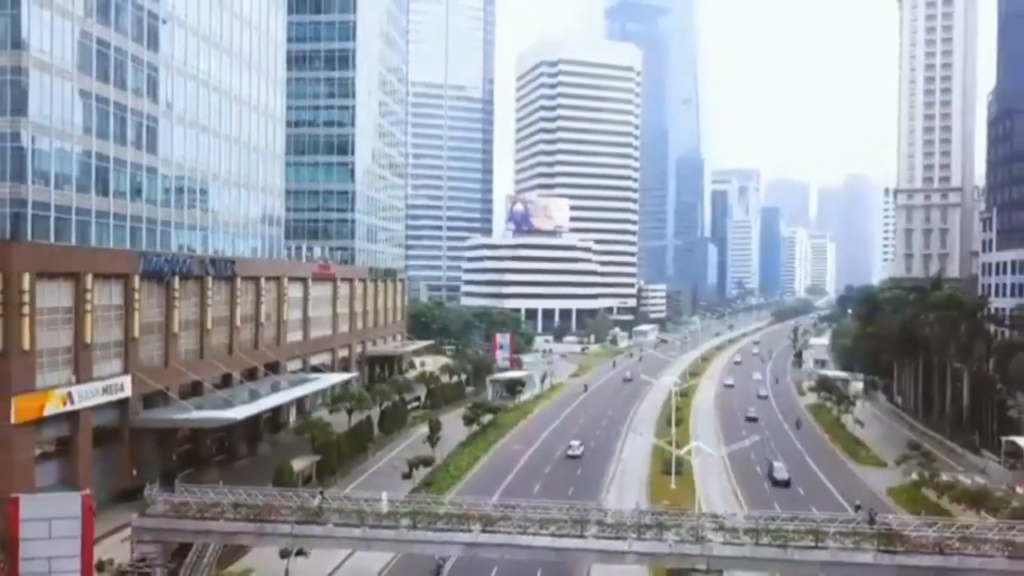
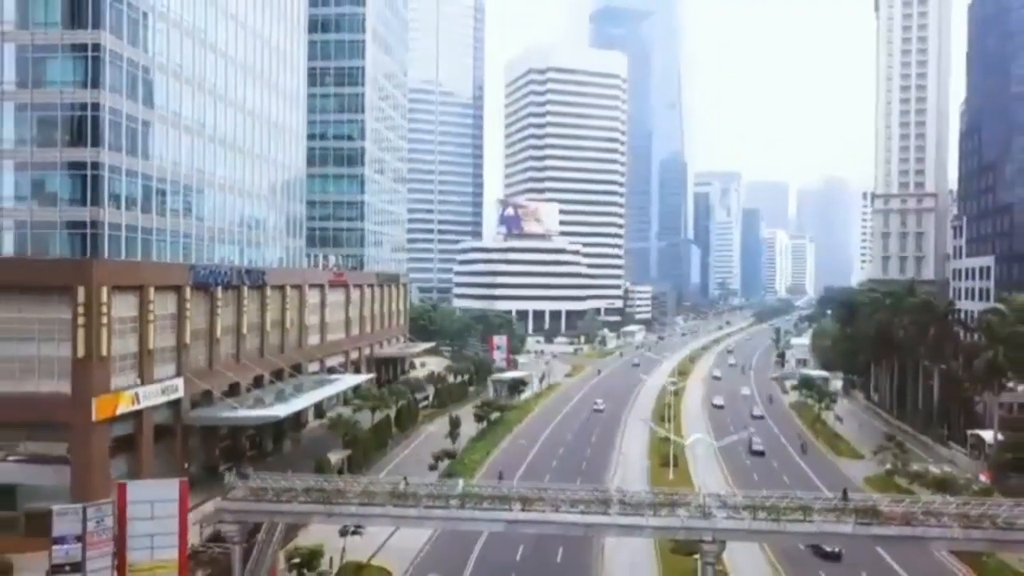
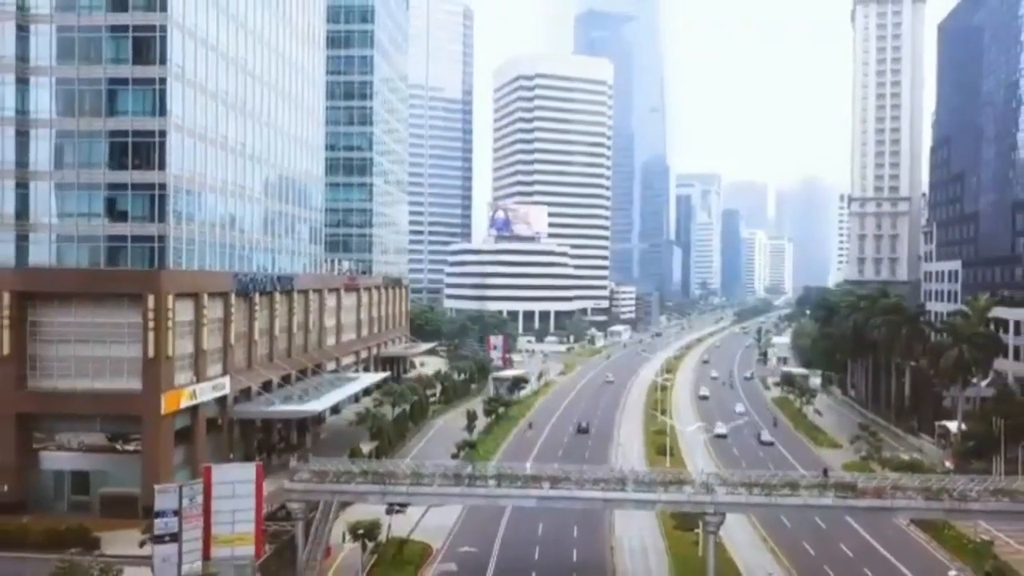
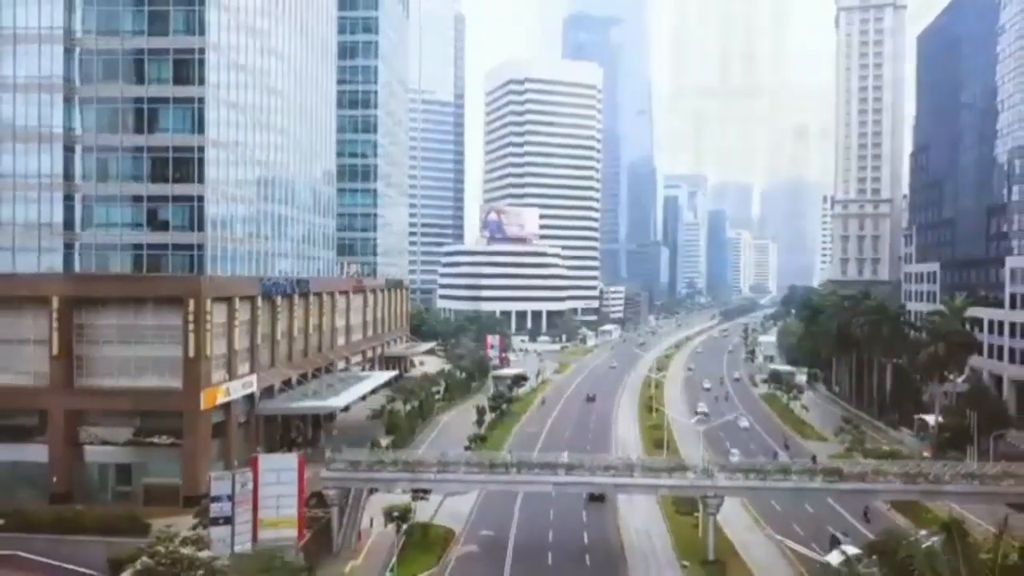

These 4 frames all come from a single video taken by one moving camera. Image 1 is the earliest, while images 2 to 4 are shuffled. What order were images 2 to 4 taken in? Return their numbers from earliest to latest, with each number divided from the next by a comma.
2, 3, 4
